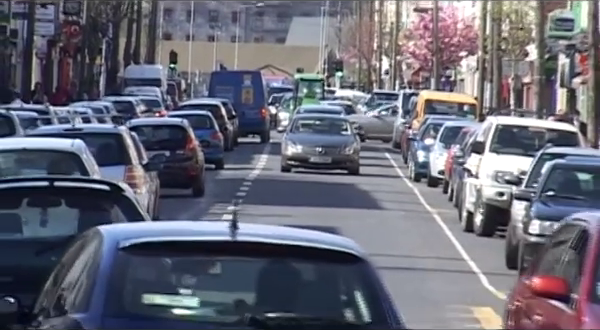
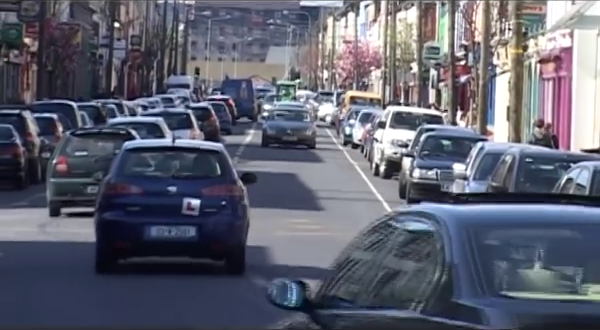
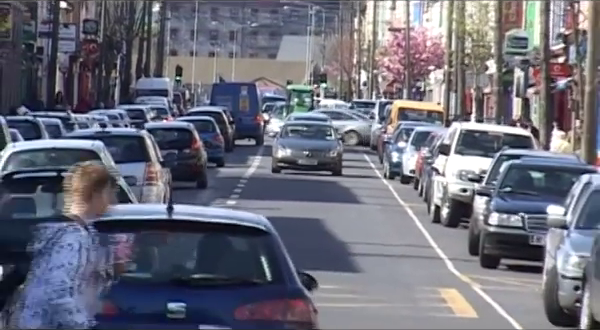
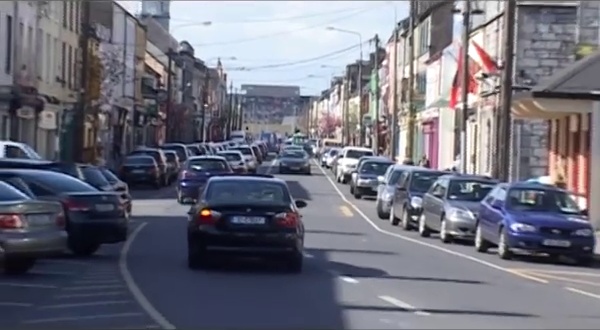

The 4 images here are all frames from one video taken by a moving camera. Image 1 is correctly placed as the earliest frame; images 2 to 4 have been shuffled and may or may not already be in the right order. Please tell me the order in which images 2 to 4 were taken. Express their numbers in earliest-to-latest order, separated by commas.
3, 2, 4
